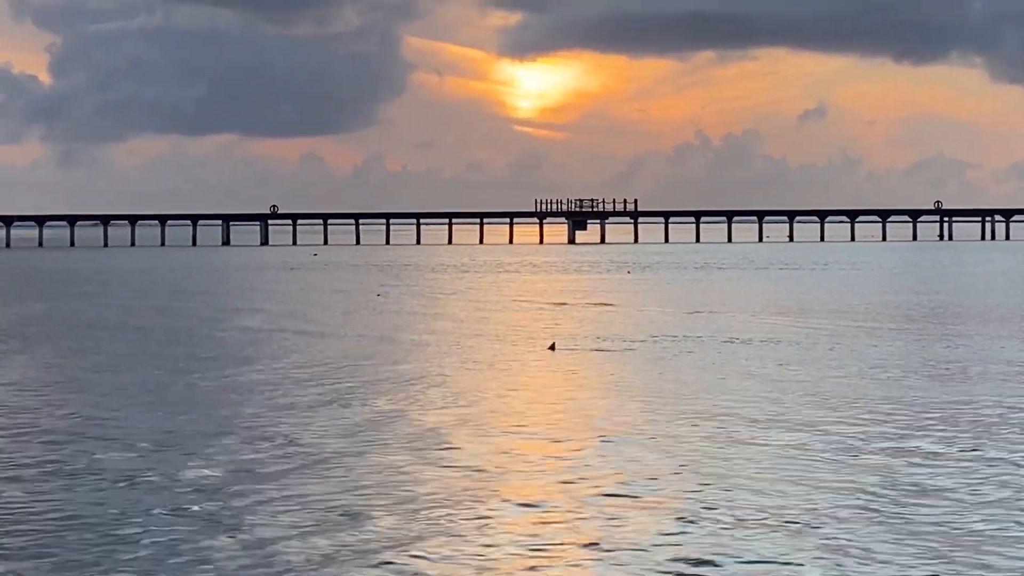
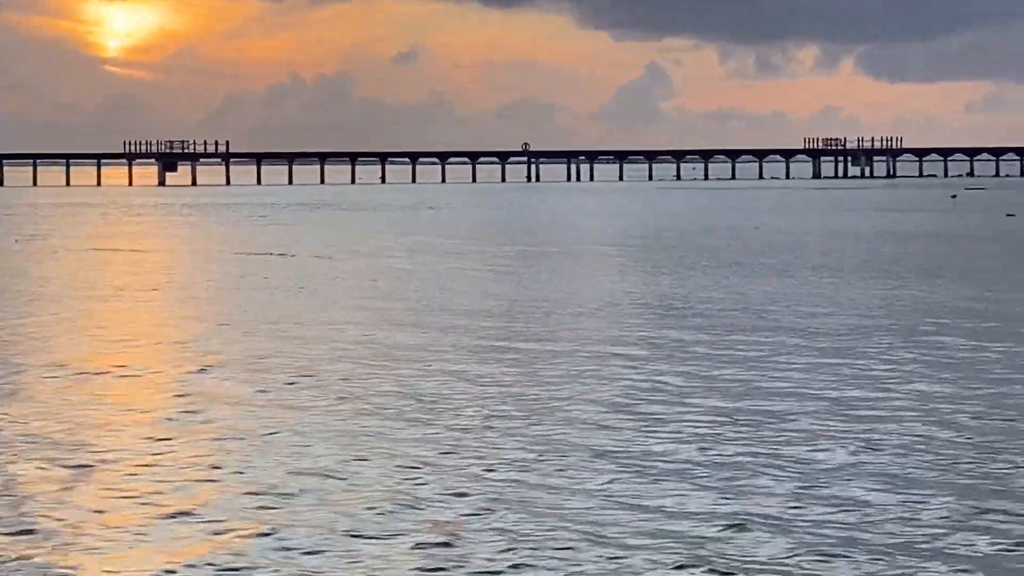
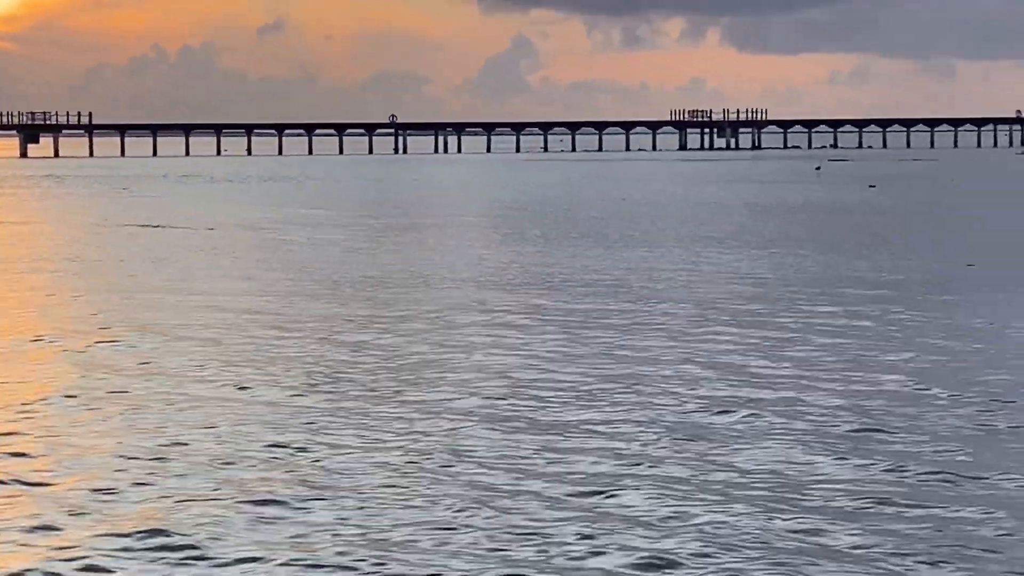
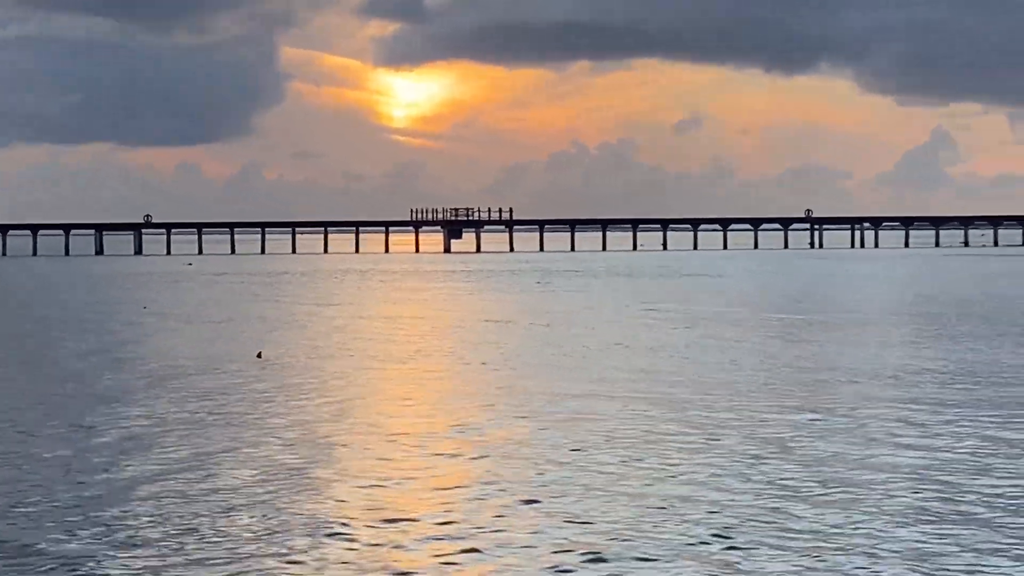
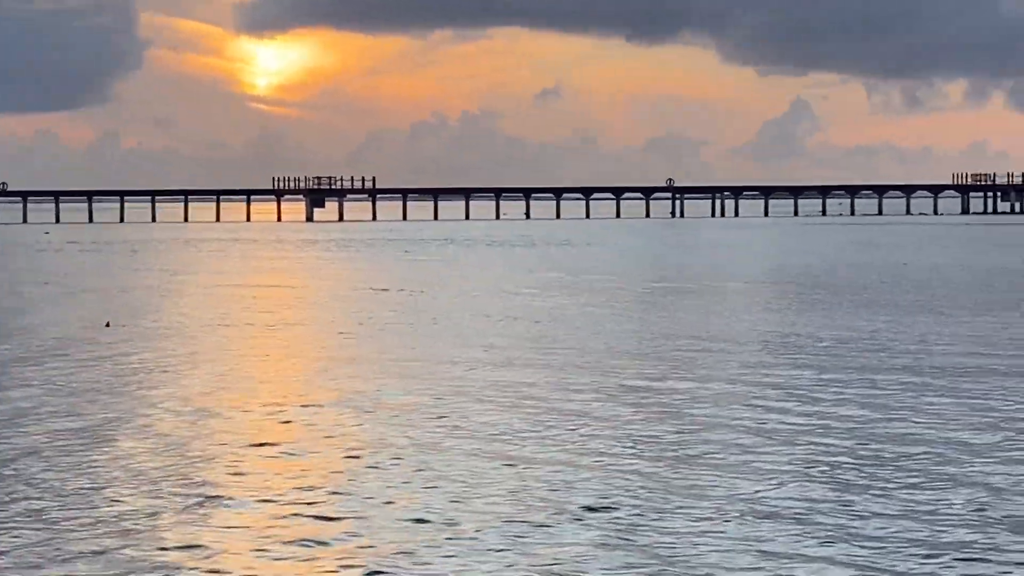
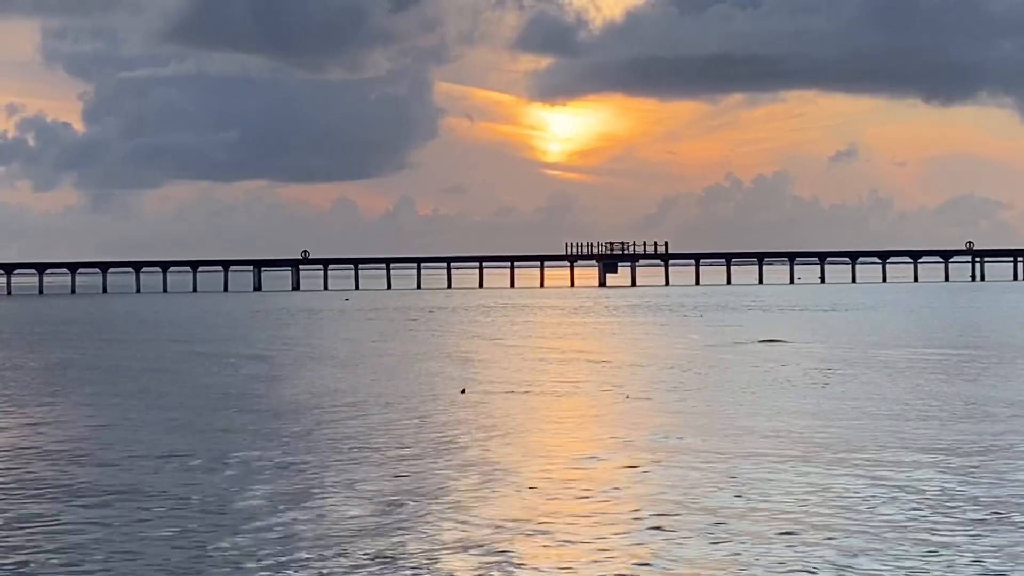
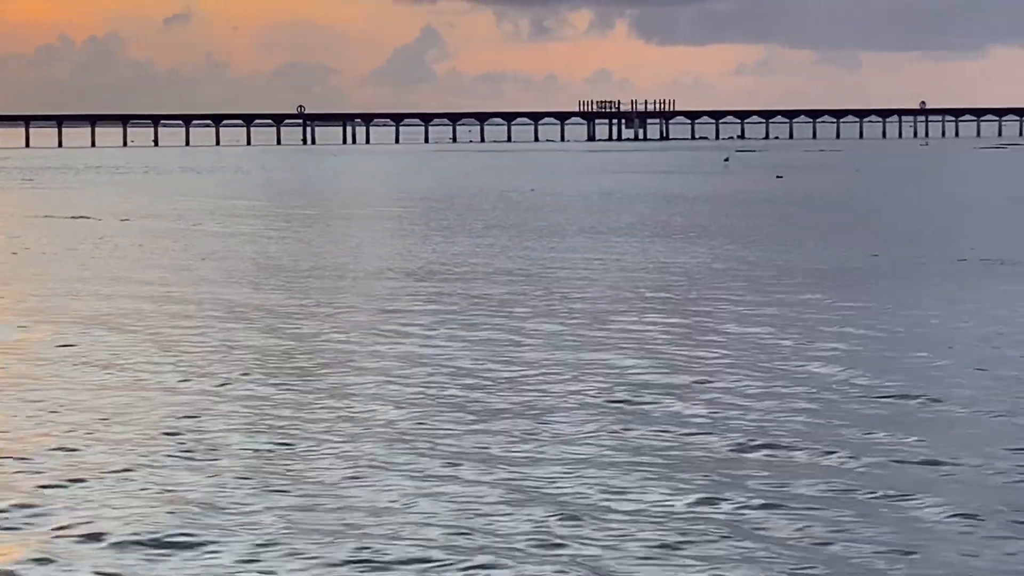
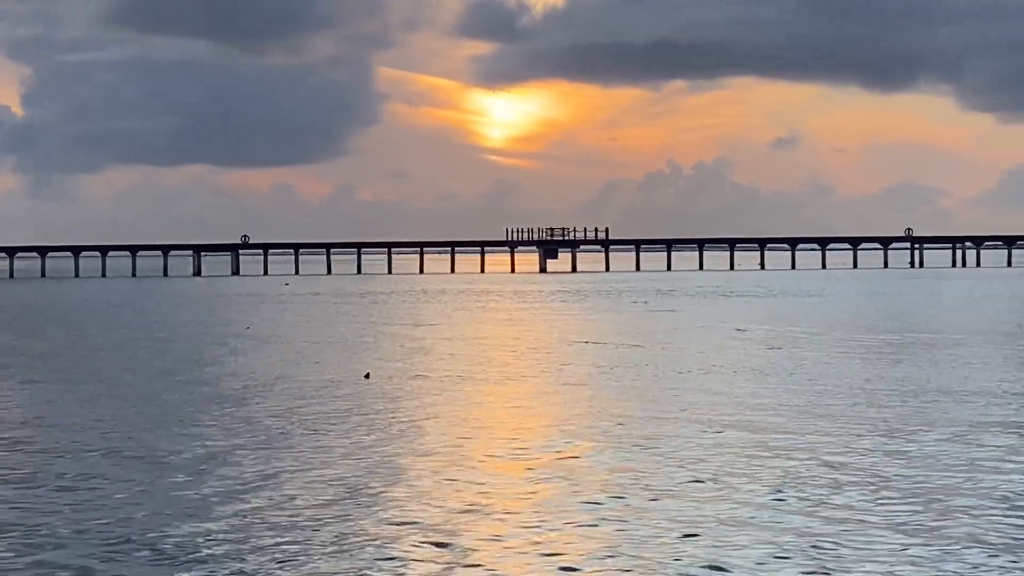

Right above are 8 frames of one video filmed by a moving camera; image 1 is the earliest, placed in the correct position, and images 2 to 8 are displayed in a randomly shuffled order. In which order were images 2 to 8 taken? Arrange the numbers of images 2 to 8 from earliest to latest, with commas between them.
6, 8, 4, 5, 2, 3, 7
